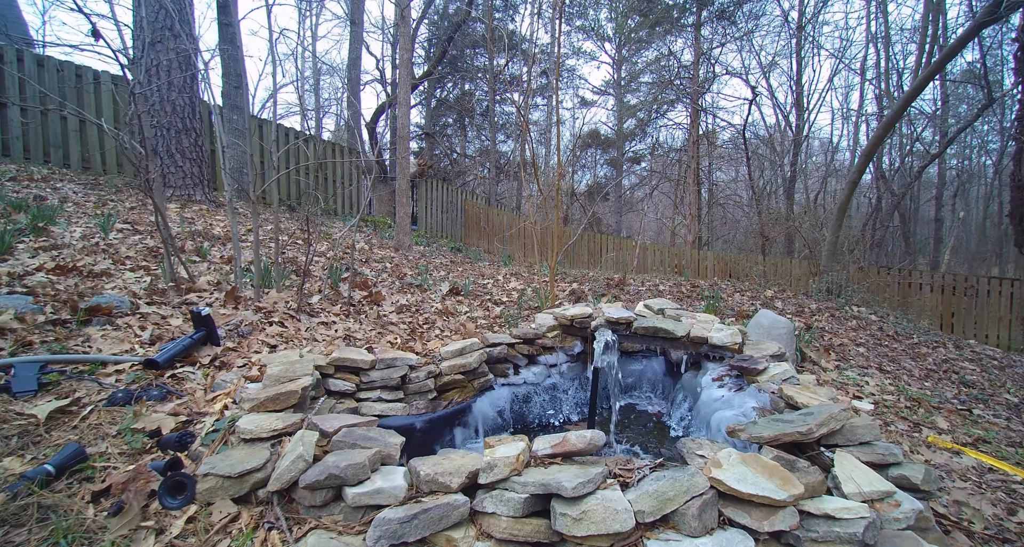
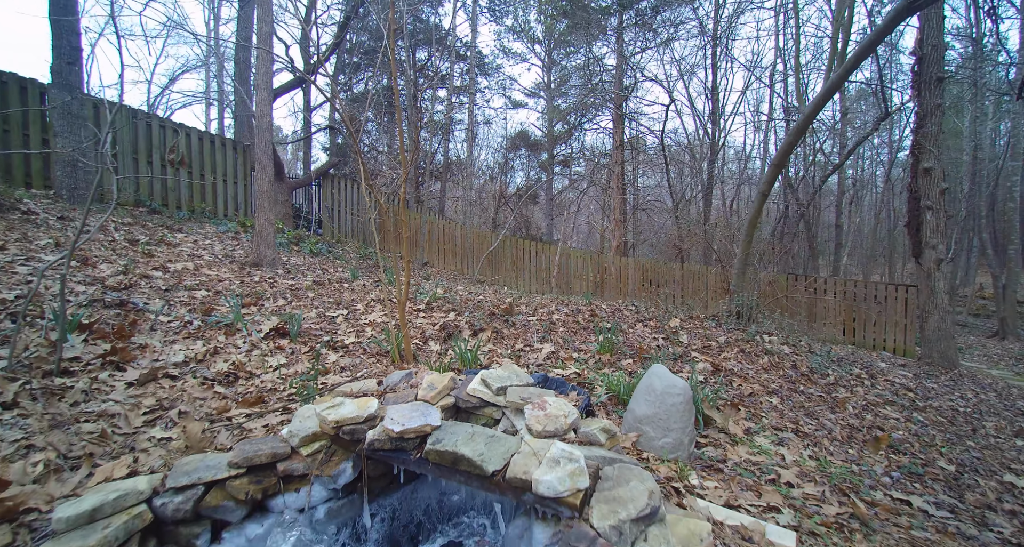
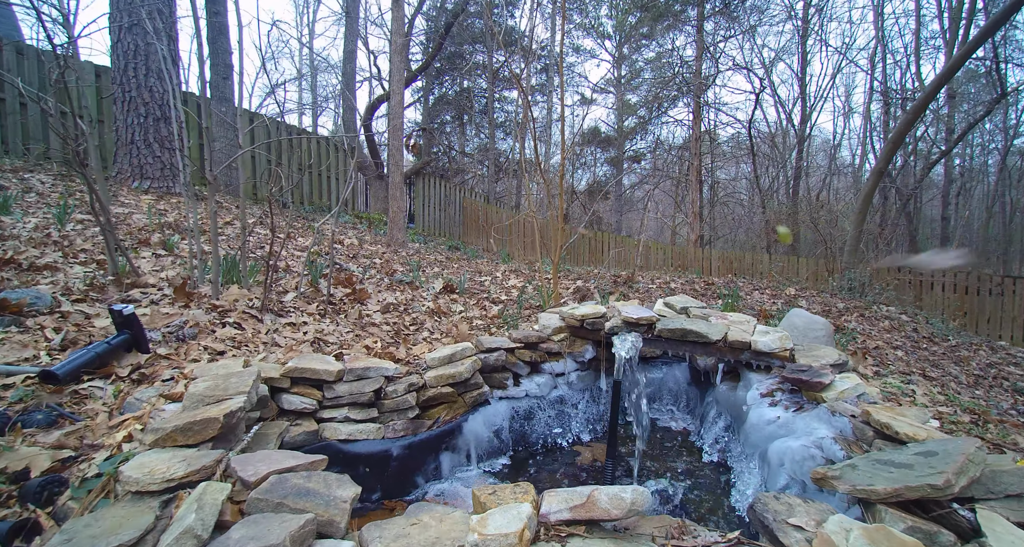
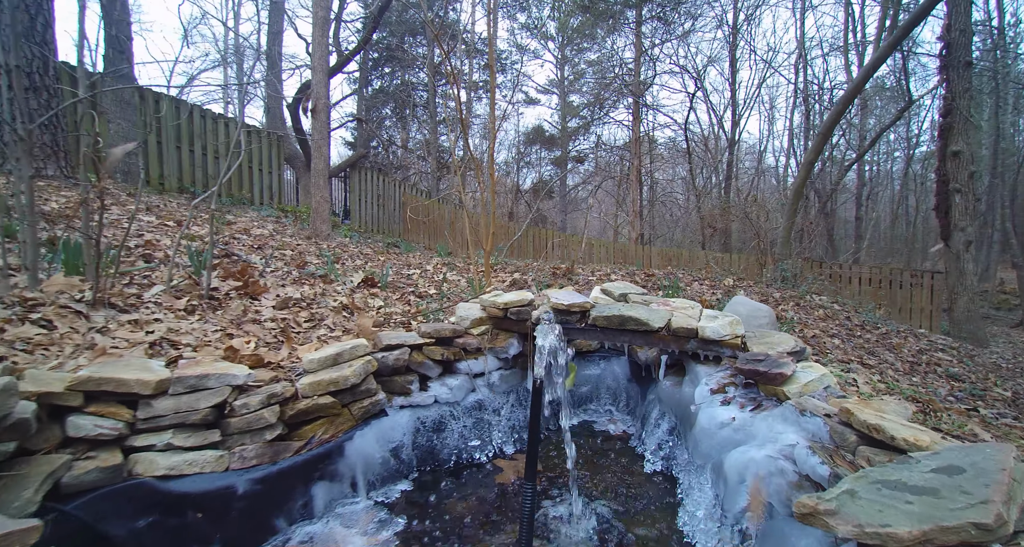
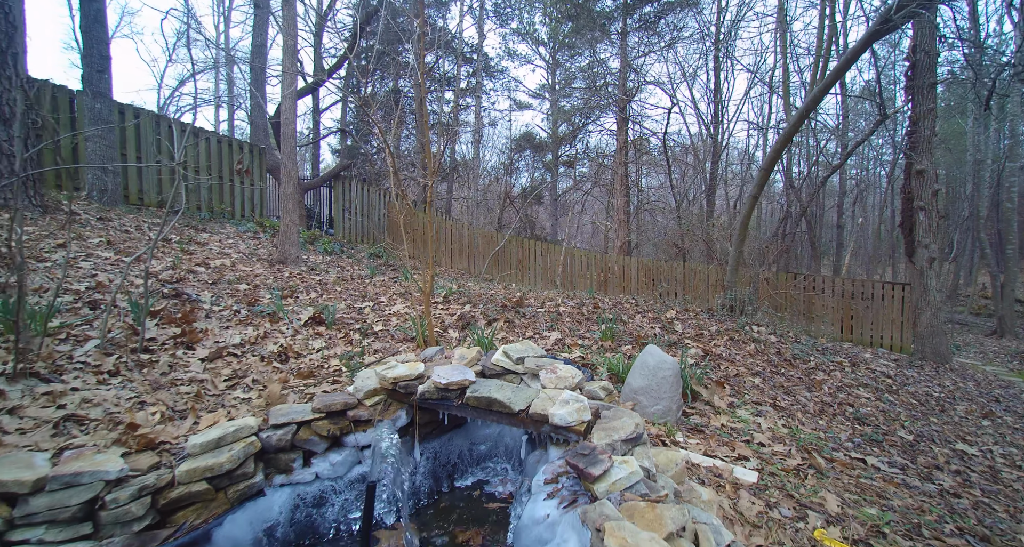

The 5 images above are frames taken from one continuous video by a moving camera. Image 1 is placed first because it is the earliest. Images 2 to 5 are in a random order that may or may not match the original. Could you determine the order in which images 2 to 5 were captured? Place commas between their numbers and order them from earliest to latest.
3, 4, 2, 5
